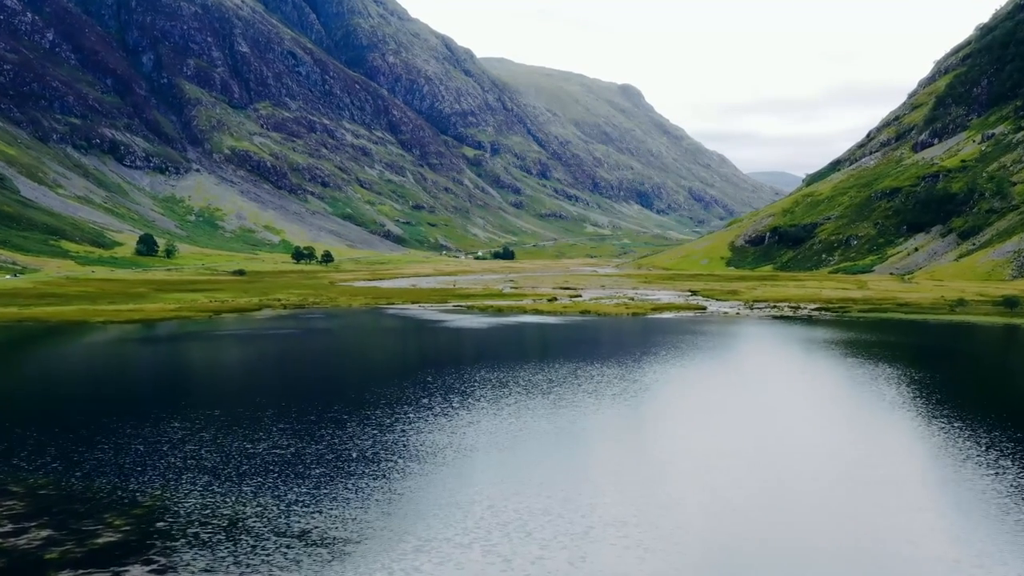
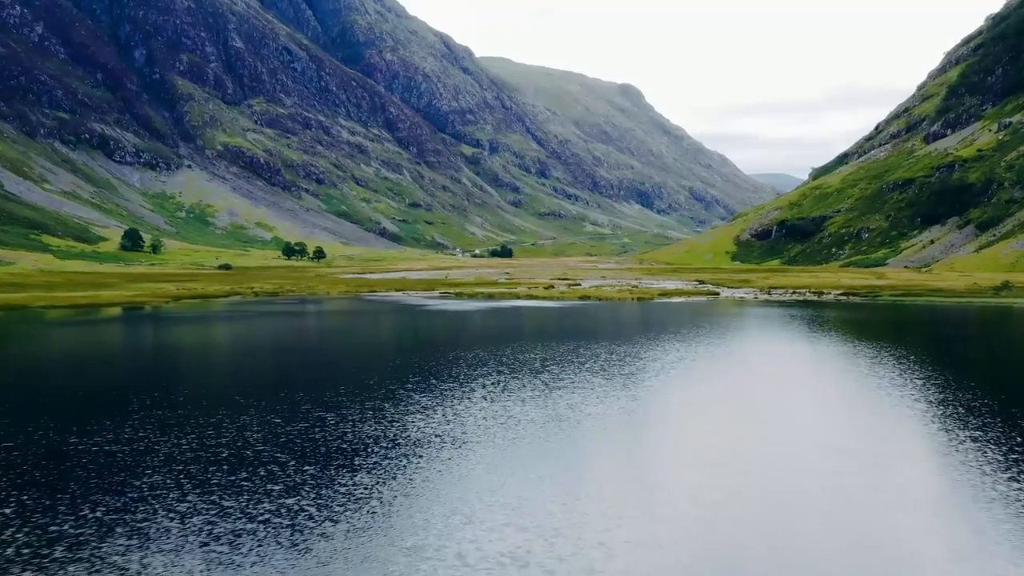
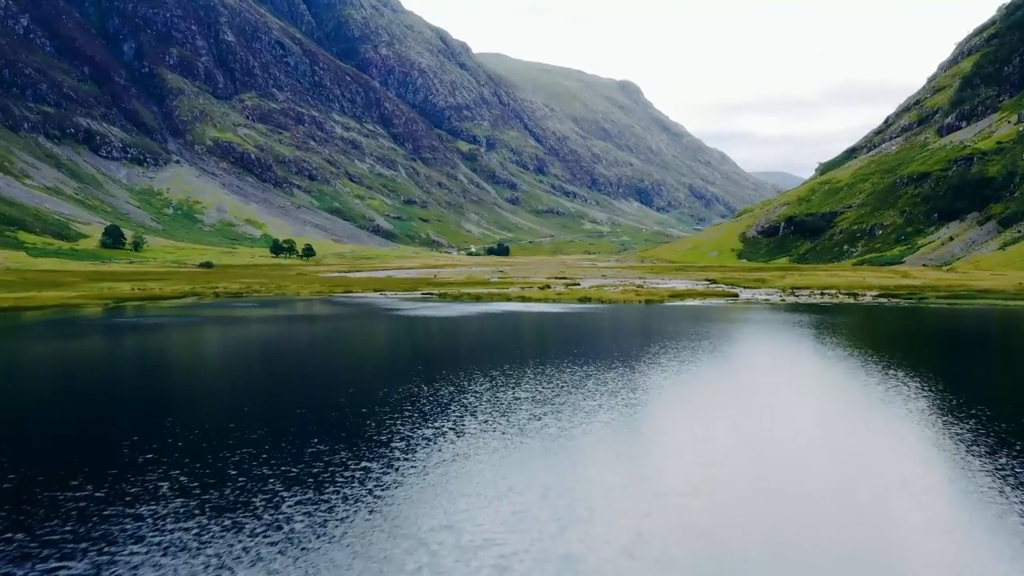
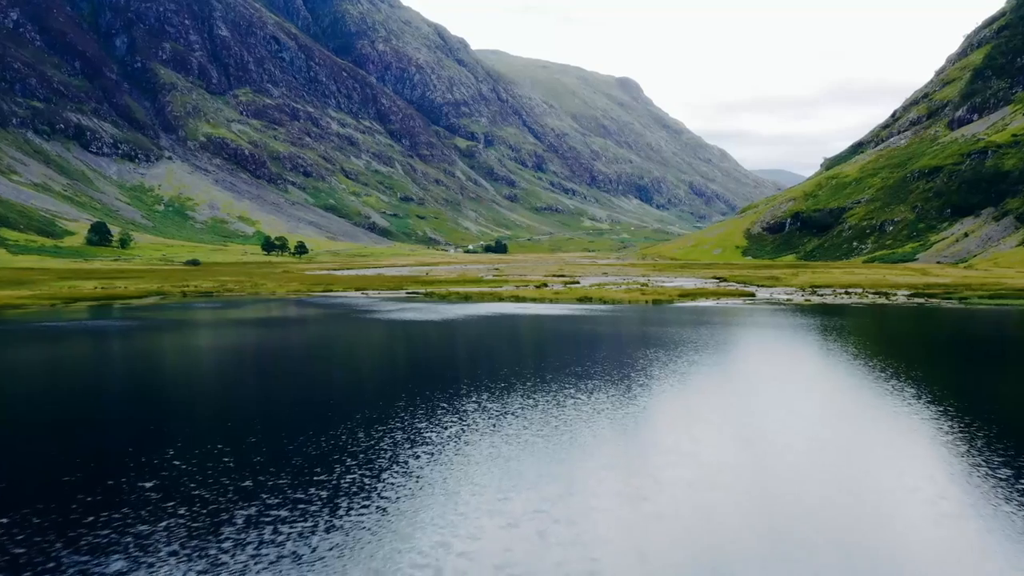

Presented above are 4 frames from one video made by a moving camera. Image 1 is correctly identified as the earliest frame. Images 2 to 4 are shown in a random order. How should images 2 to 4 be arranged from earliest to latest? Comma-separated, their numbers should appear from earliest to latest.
2, 3, 4
